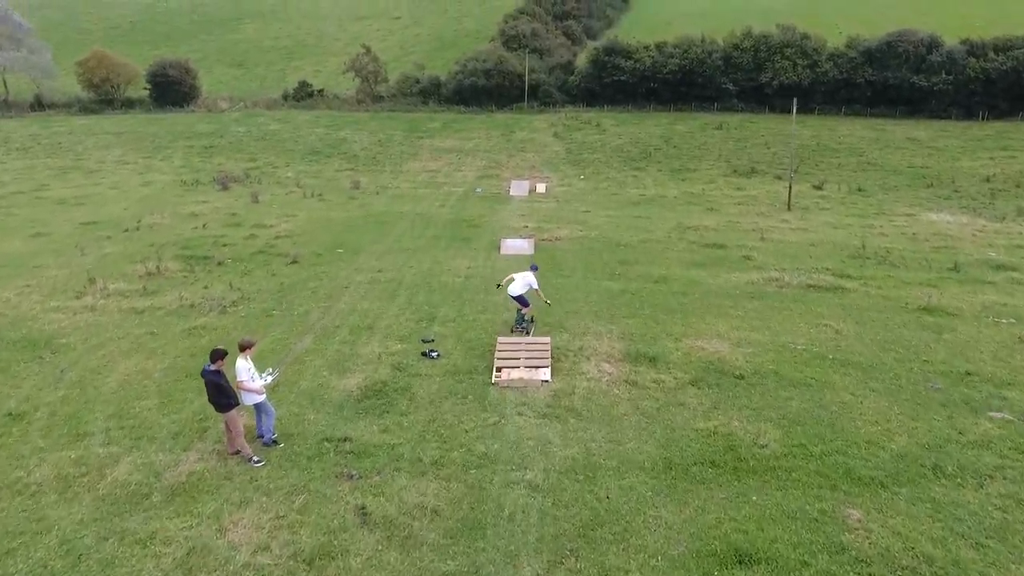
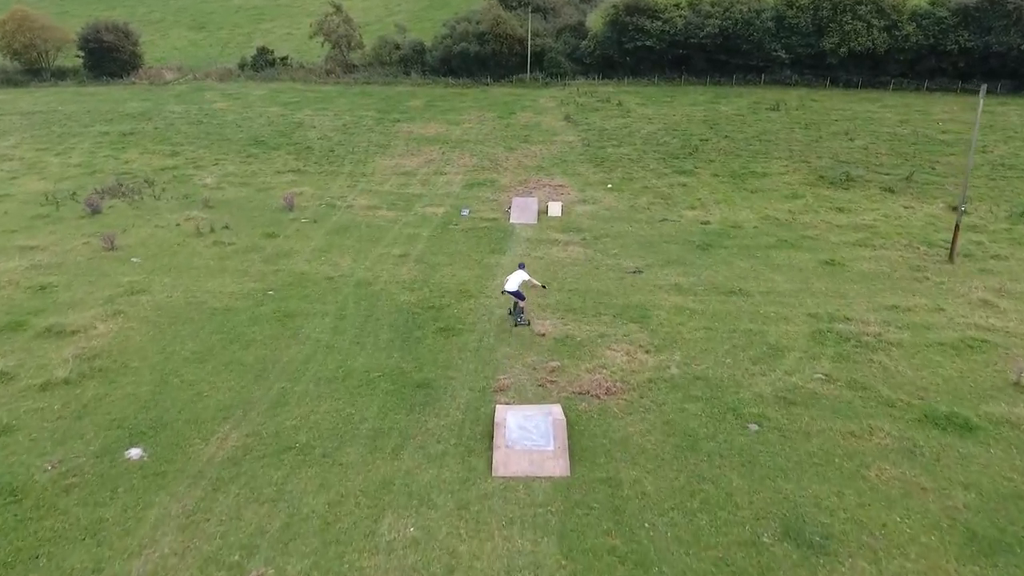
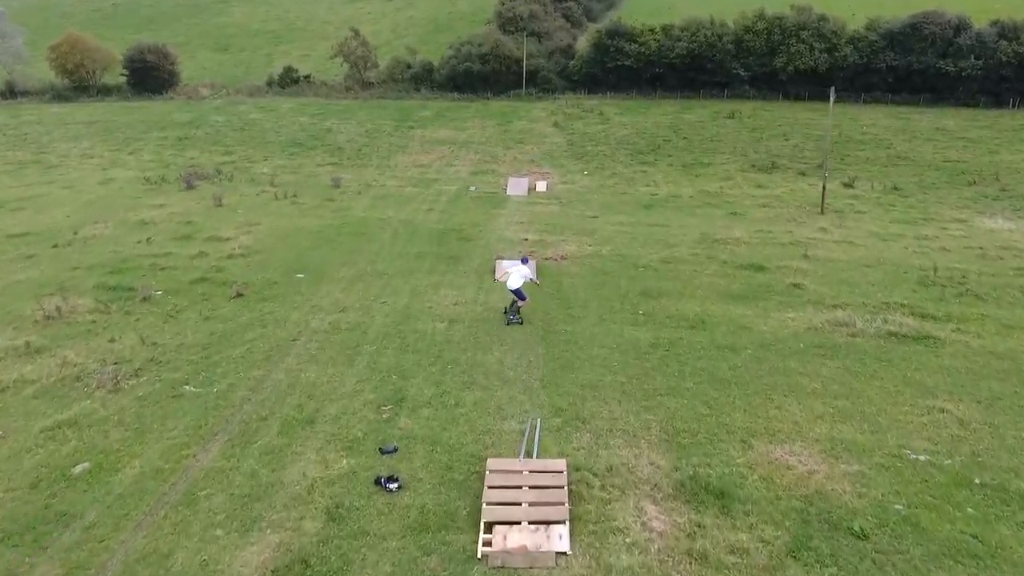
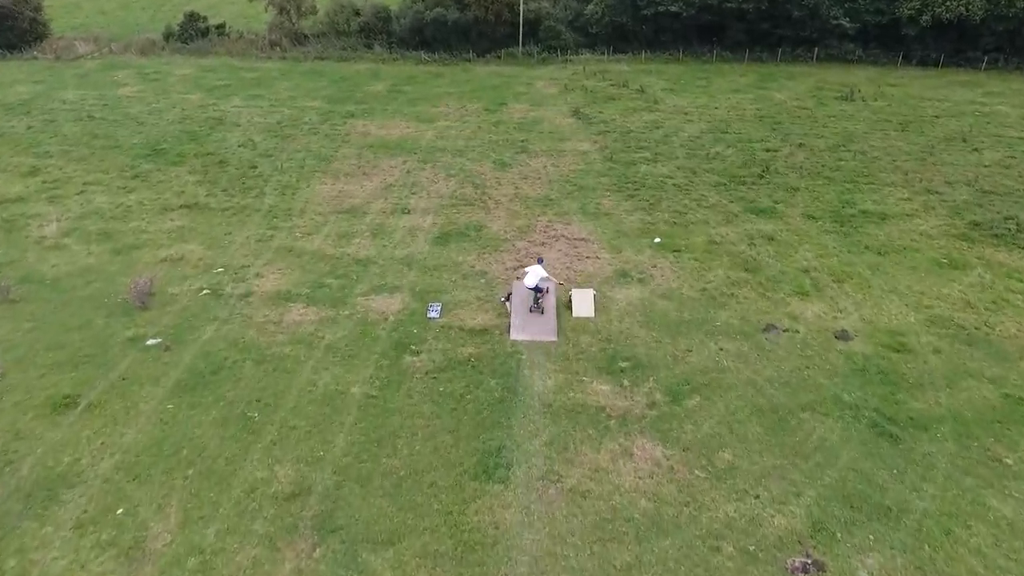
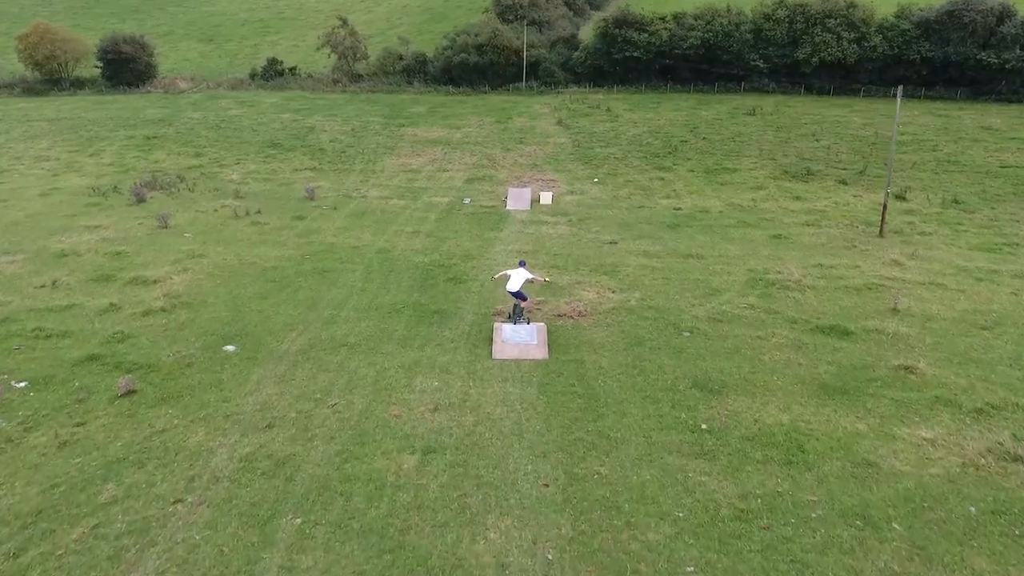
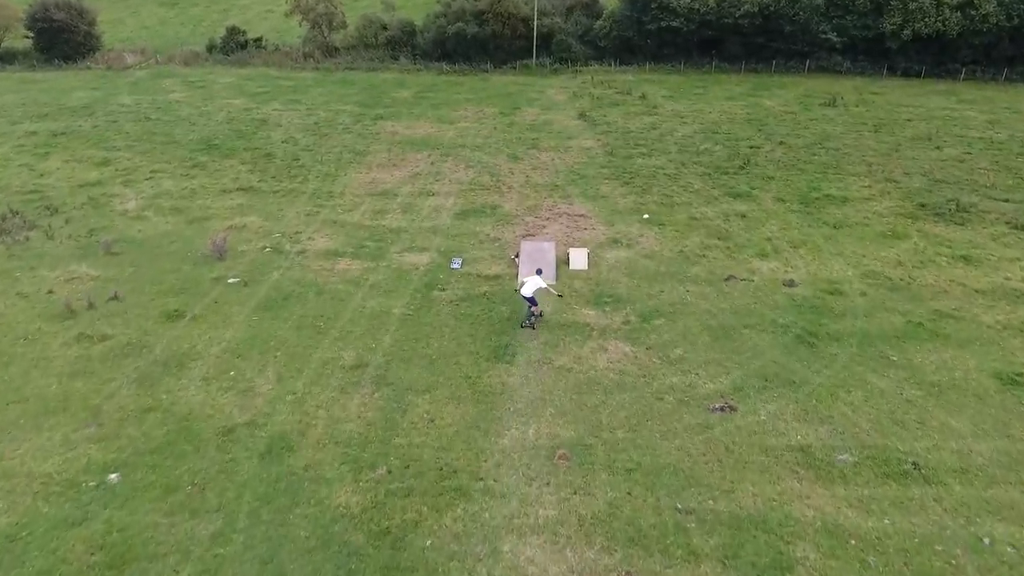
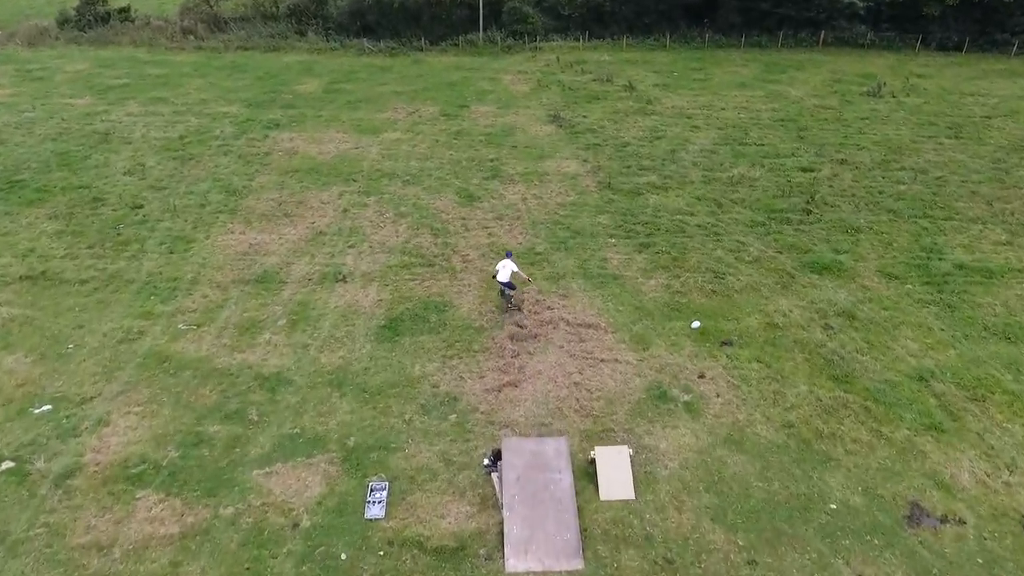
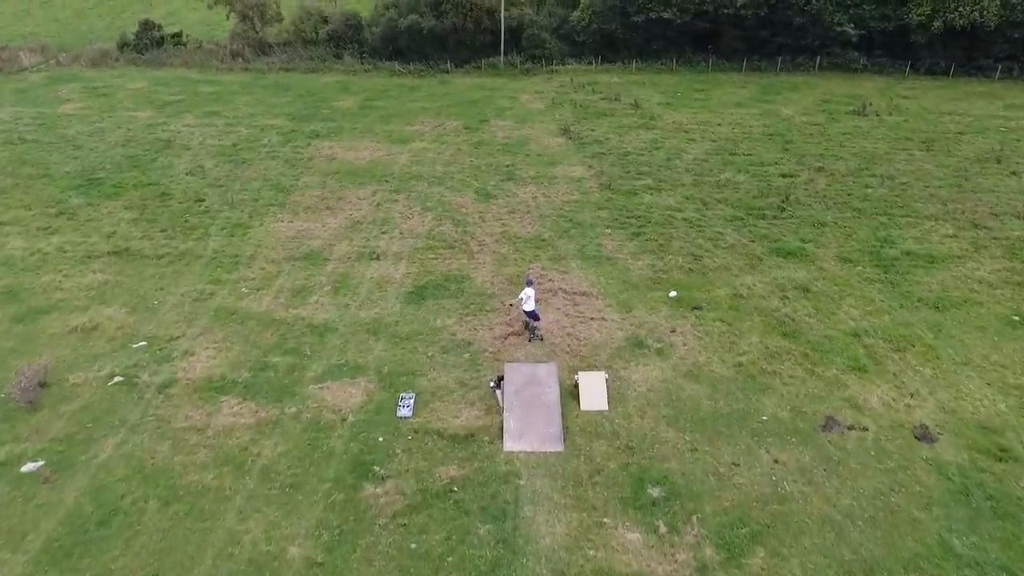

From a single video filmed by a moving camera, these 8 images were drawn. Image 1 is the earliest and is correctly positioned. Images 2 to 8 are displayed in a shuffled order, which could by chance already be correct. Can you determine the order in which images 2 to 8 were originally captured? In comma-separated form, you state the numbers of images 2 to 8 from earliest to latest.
3, 5, 2, 6, 4, 8, 7
